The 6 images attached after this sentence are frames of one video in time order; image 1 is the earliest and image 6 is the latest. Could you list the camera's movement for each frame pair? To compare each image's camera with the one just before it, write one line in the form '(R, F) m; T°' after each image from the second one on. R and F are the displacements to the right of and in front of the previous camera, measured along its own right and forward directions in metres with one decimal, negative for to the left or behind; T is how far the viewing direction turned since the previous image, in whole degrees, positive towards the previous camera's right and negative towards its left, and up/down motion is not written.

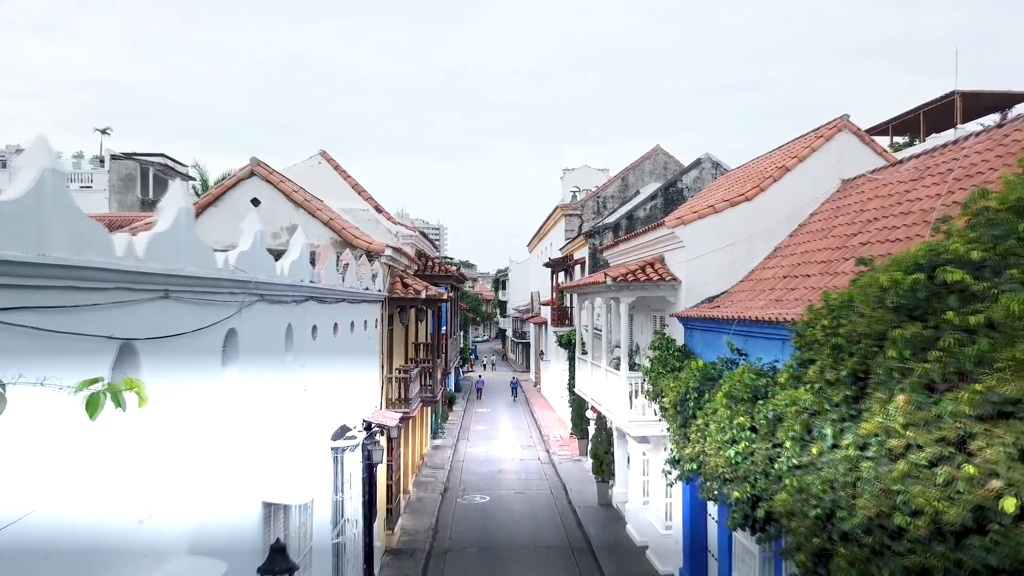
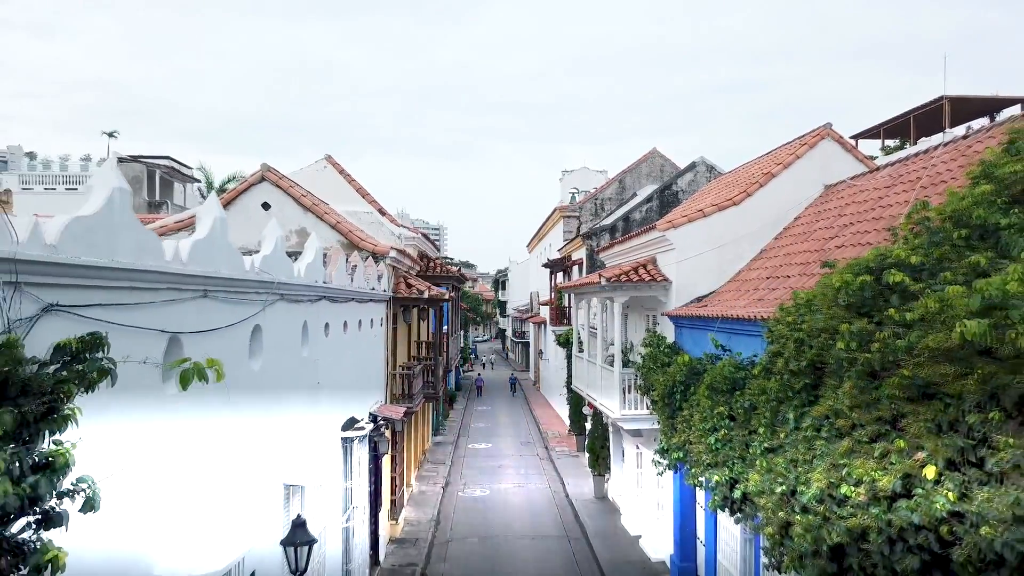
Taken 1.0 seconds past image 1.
(0.0, -0.6) m; 0°
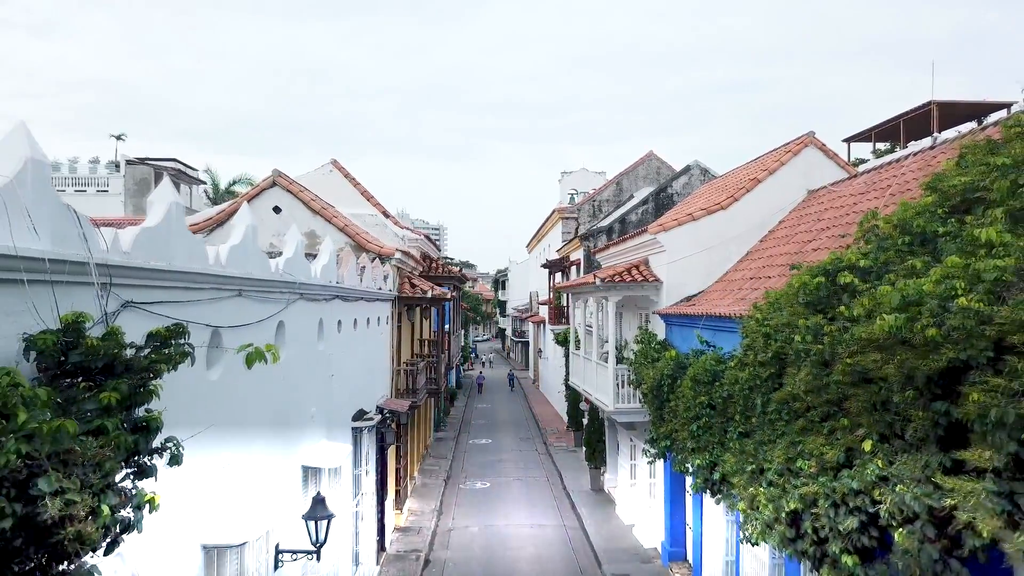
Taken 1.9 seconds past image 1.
(0.0, -0.6) m; 0°
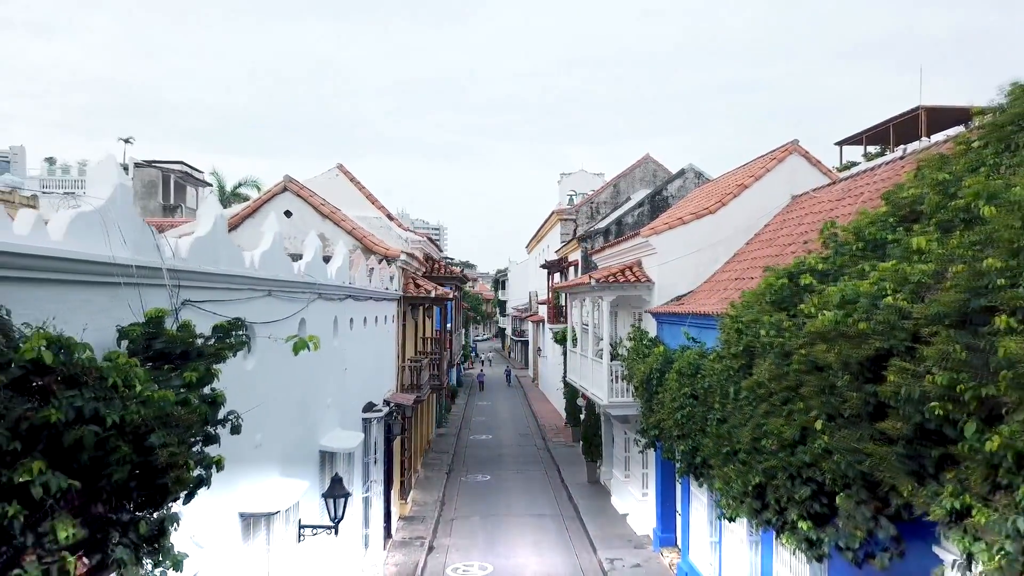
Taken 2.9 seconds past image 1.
(0.0, -0.7) m; 0°
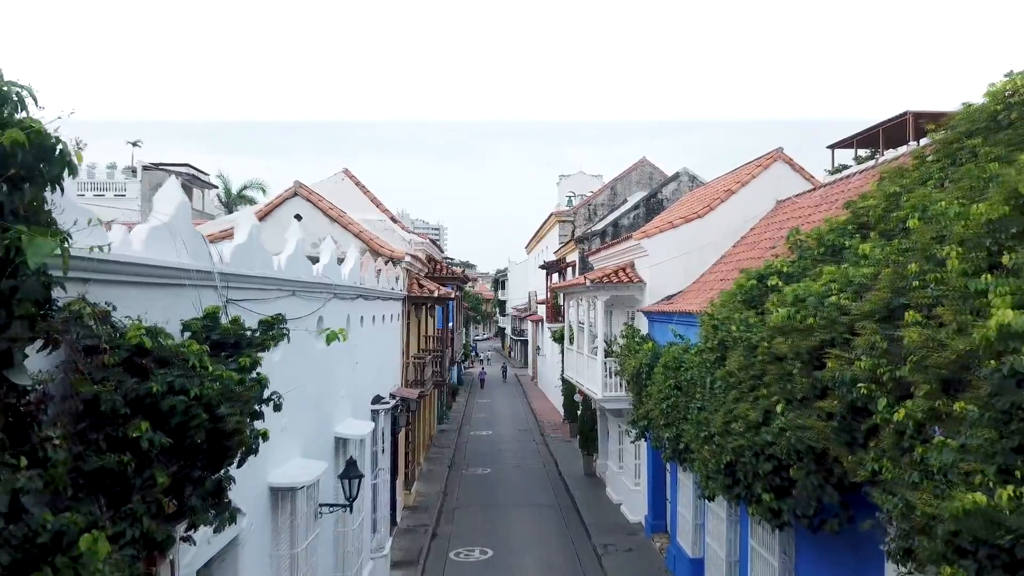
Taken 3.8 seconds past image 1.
(0.0, -0.7) m; 0°
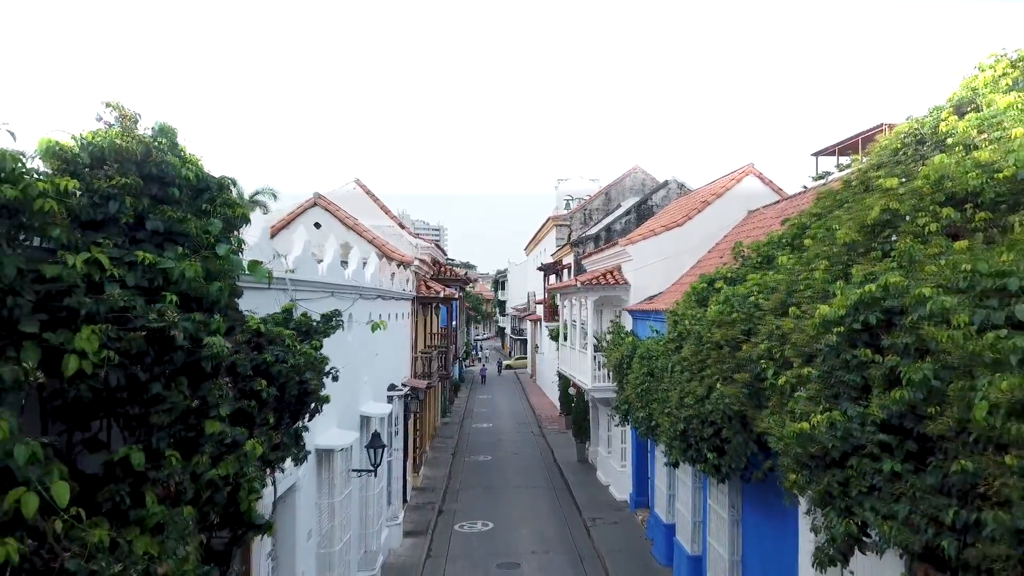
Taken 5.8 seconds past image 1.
(0.0, -1.5) m; 0°
